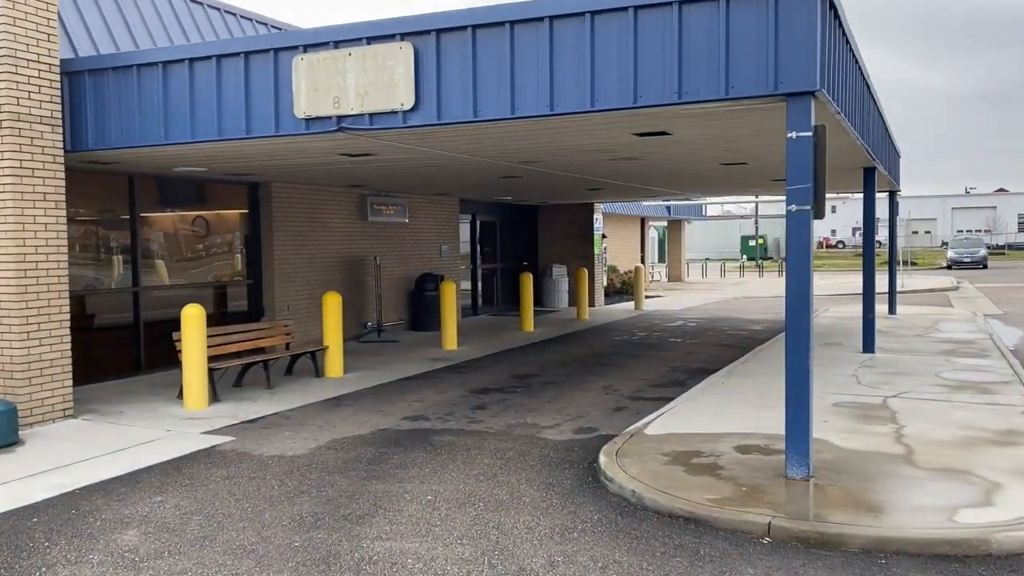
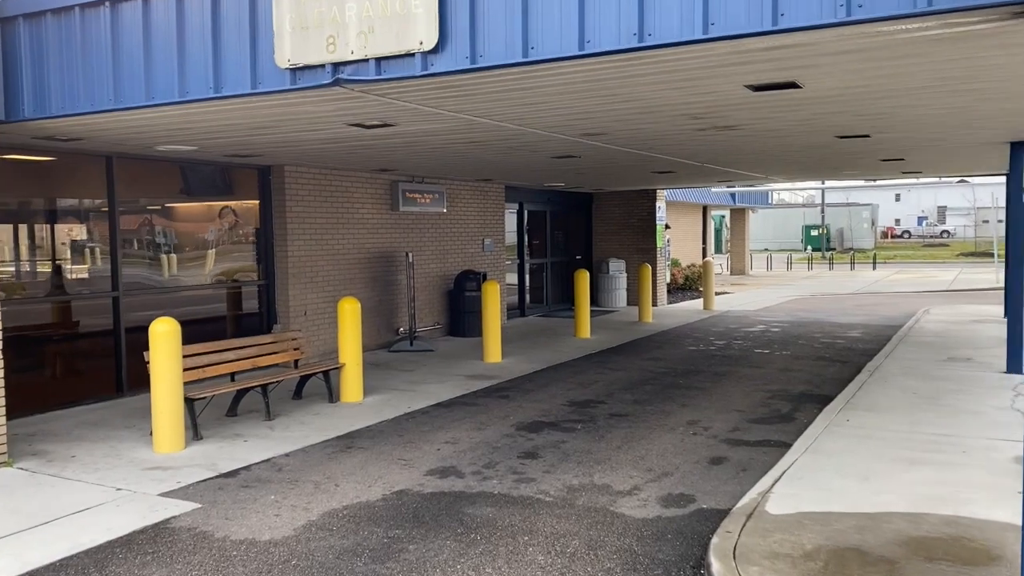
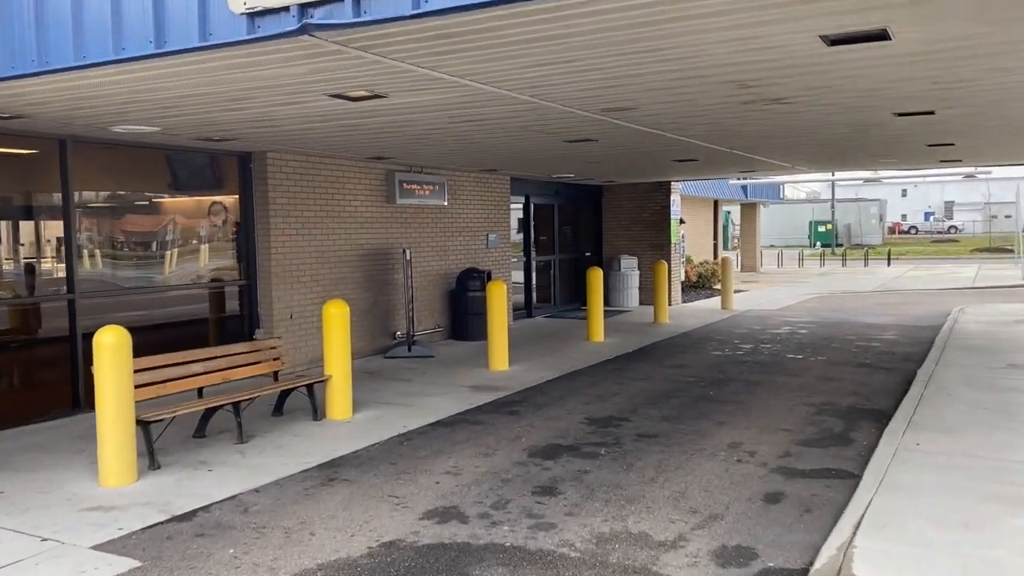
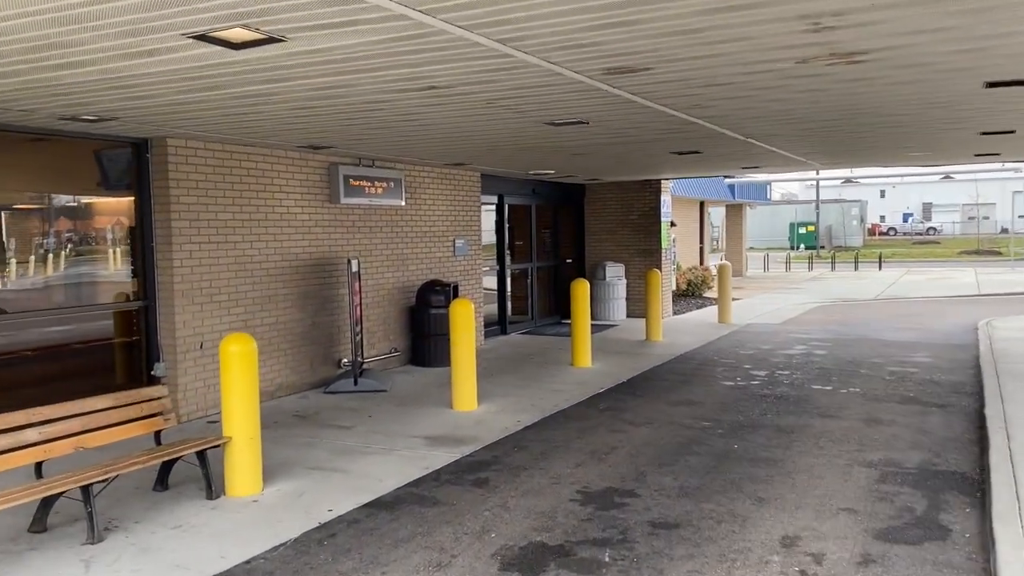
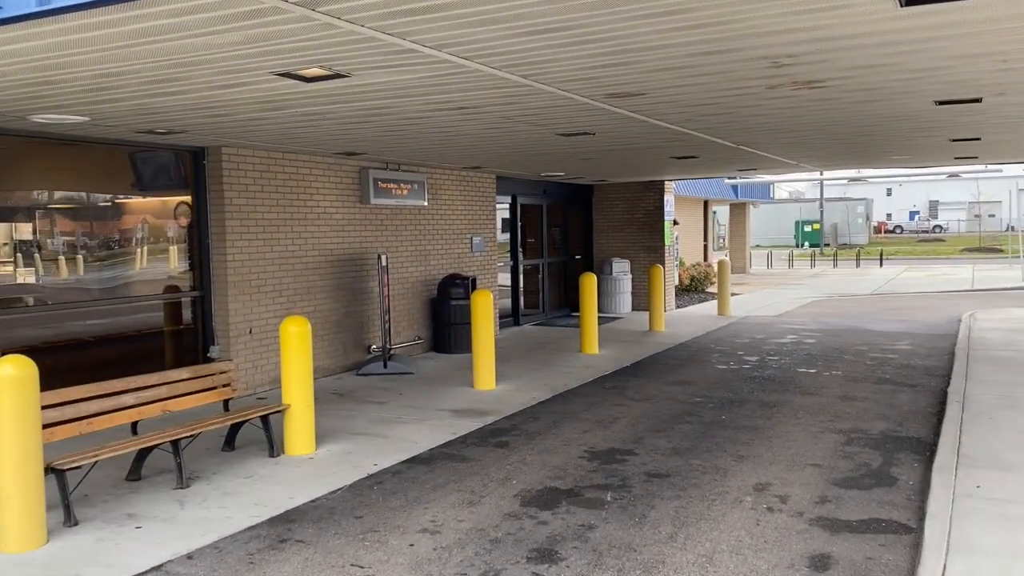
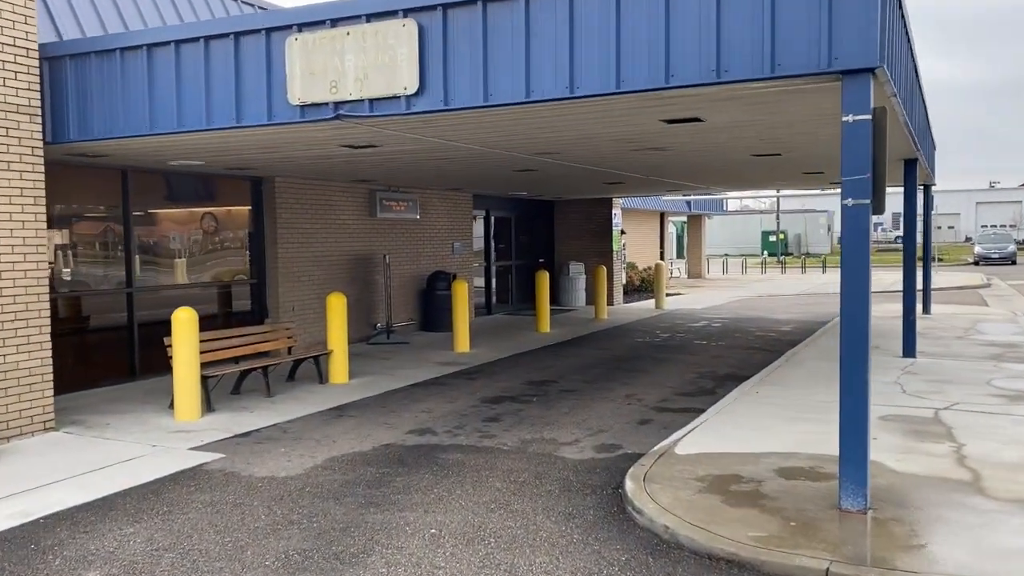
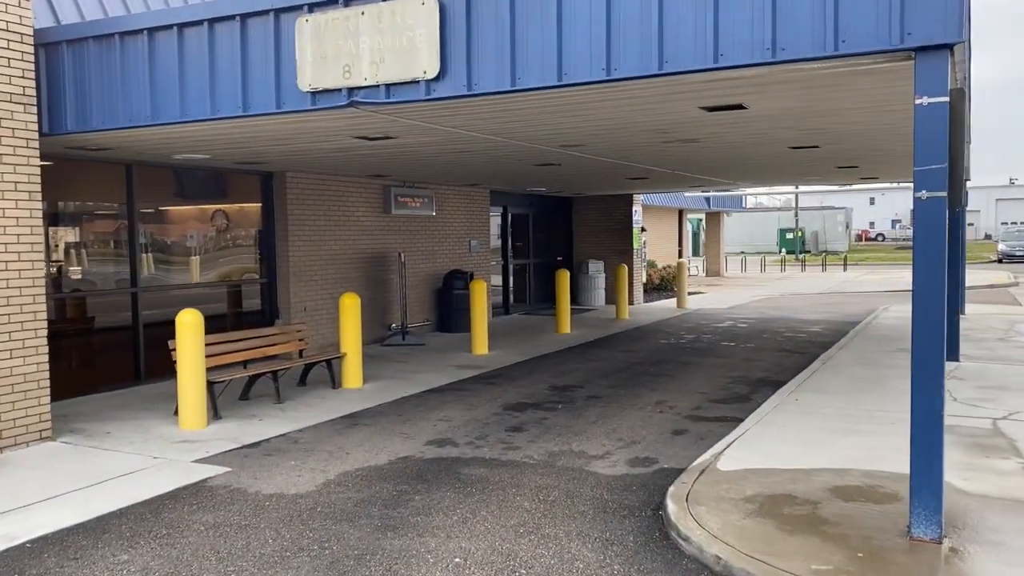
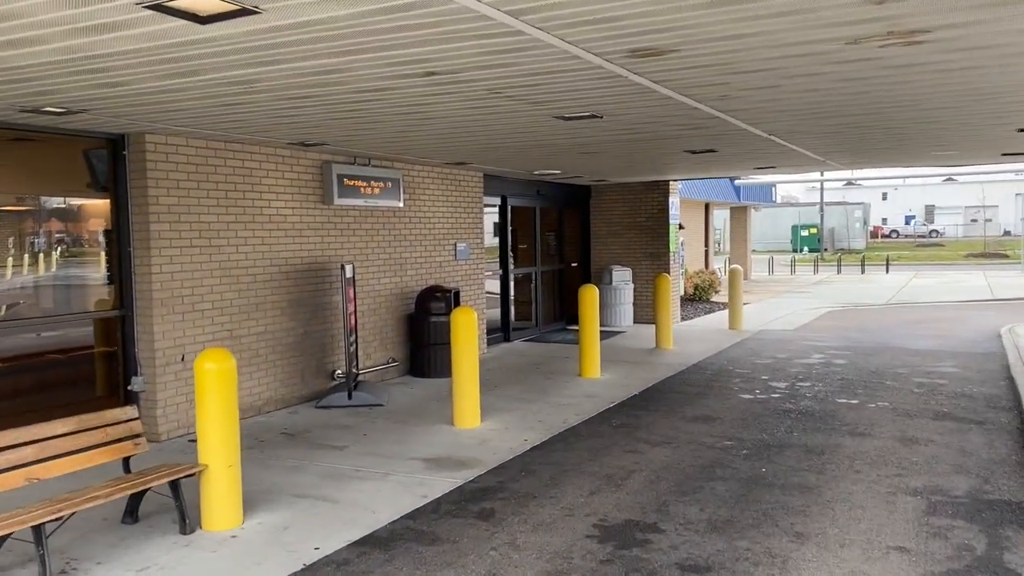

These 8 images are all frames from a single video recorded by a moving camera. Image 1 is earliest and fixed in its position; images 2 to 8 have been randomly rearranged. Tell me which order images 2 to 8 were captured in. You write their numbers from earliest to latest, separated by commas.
6, 7, 2, 3, 5, 4, 8
